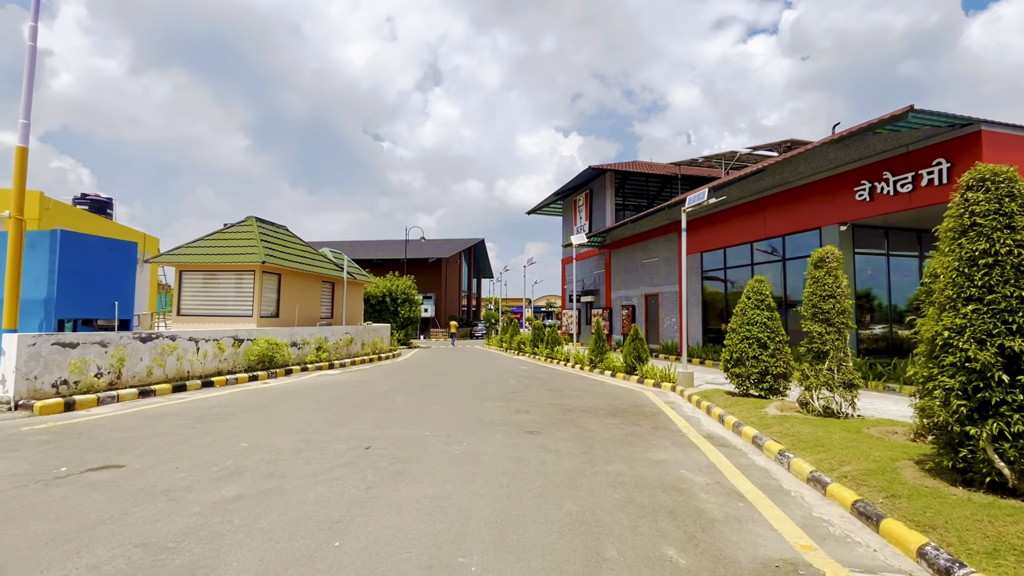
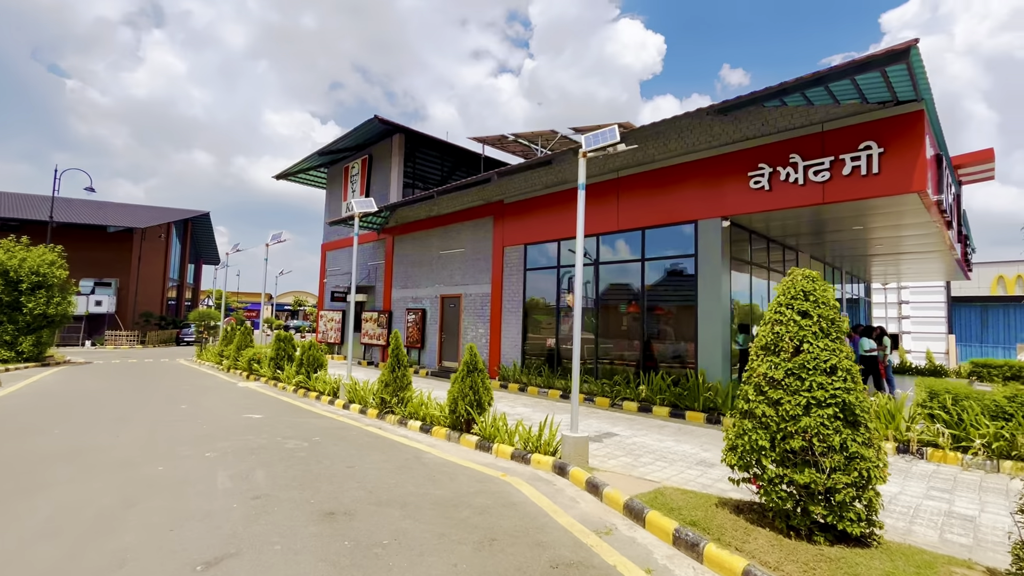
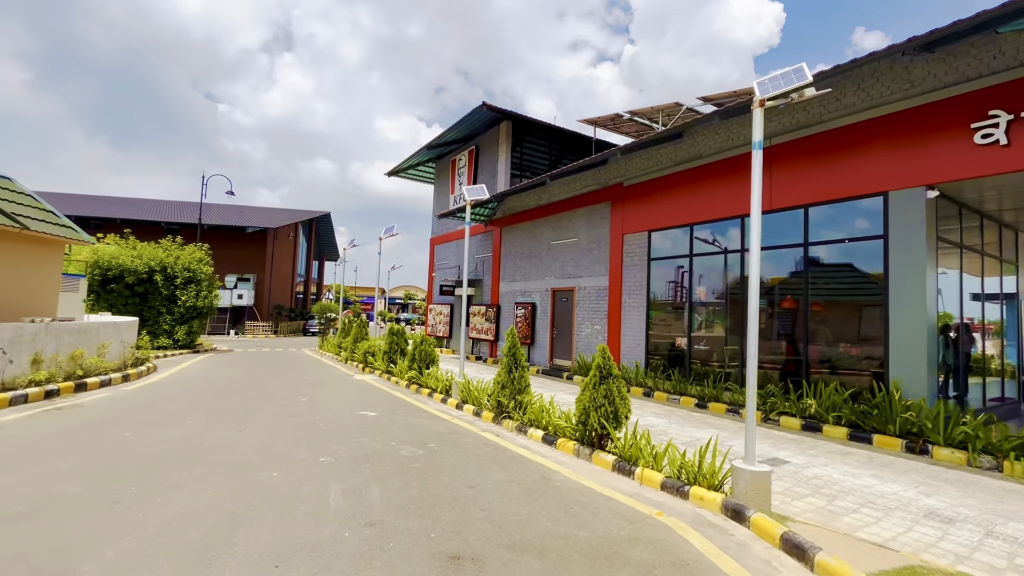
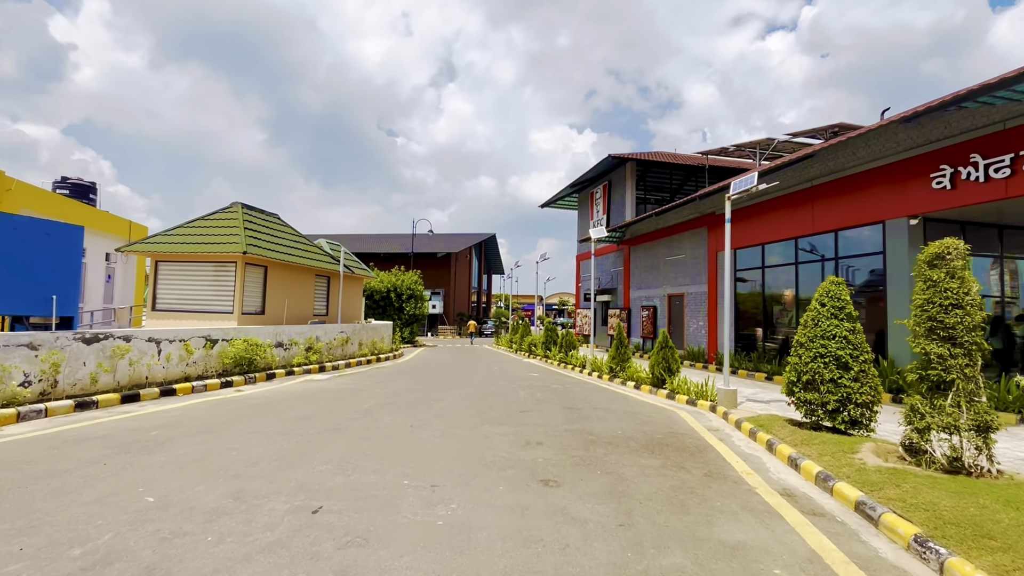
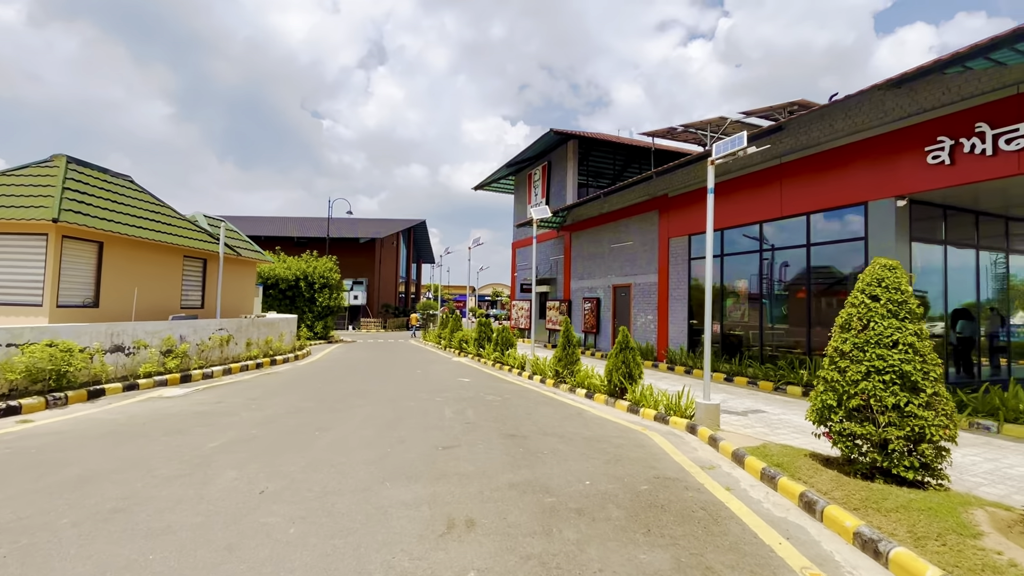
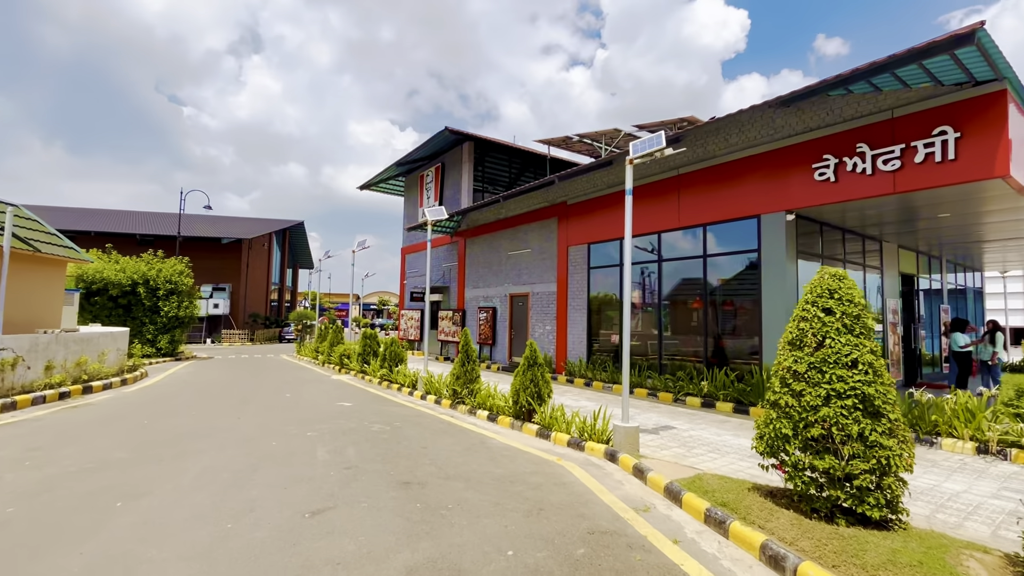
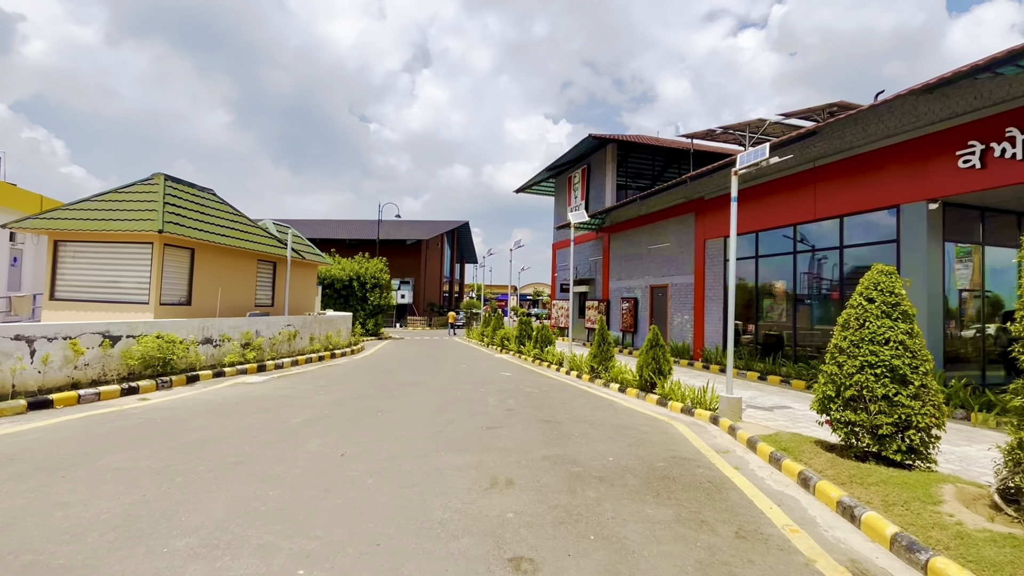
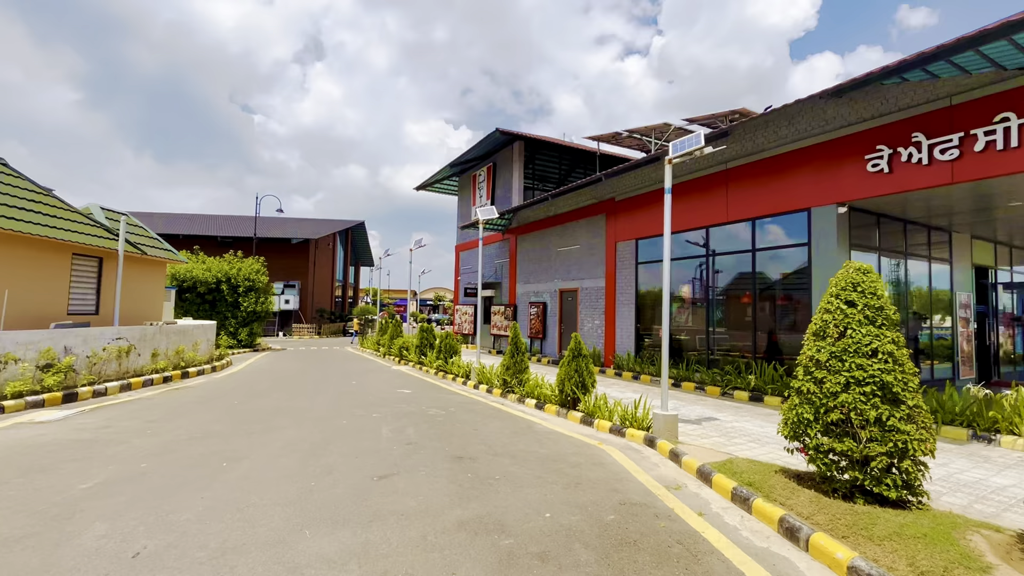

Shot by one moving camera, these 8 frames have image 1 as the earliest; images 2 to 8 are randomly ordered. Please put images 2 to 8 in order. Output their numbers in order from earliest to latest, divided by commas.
4, 7, 5, 8, 6, 2, 3
